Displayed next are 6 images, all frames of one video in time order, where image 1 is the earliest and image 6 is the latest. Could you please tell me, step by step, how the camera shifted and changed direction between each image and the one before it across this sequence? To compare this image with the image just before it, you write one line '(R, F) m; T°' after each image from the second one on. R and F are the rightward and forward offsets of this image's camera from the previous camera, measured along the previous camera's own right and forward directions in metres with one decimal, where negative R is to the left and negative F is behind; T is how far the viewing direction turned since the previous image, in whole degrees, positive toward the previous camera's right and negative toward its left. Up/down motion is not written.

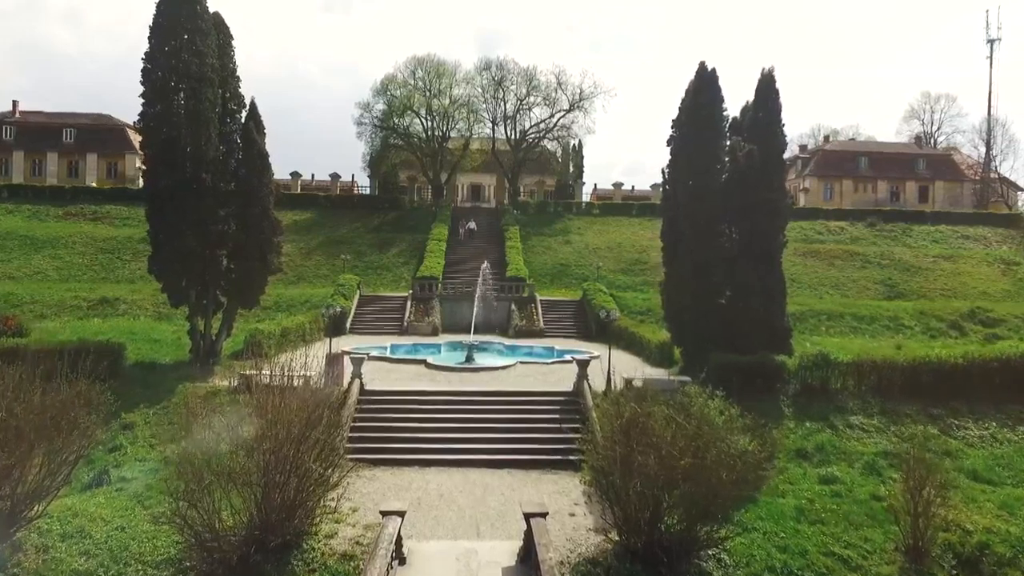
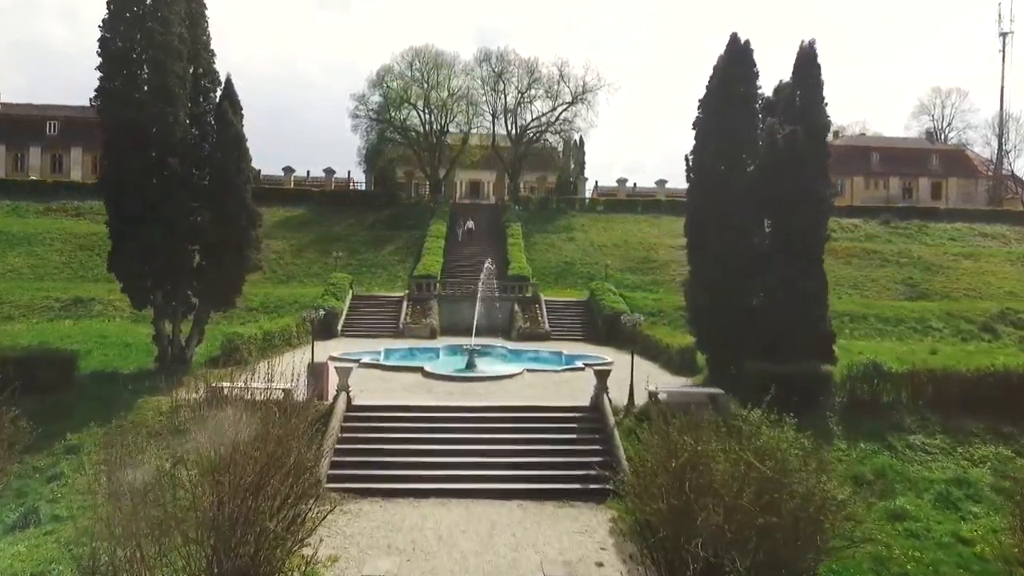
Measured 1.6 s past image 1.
(-0.2, +2.2) m; 0°
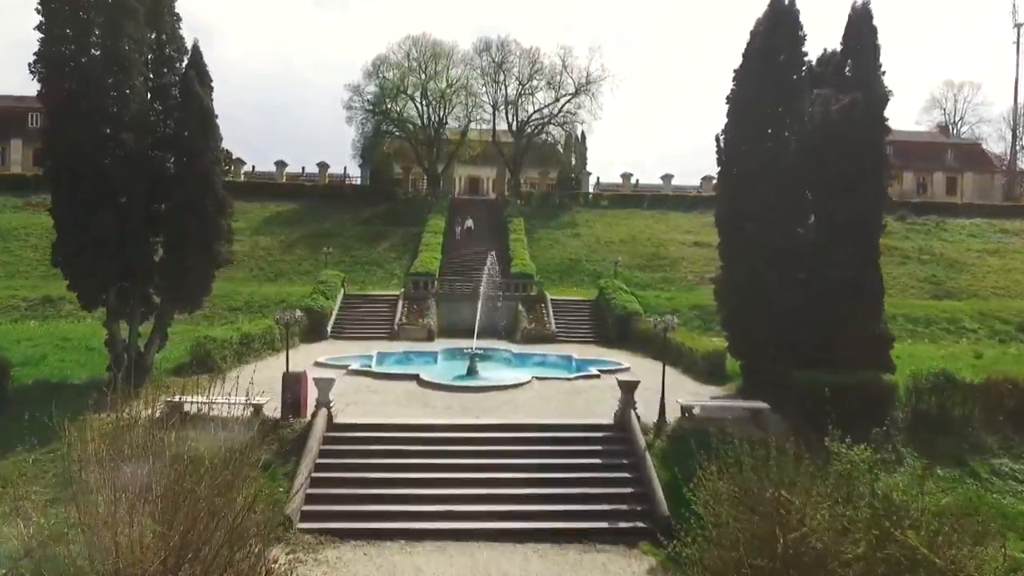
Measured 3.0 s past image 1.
(-0.2, +2.3) m; 0°
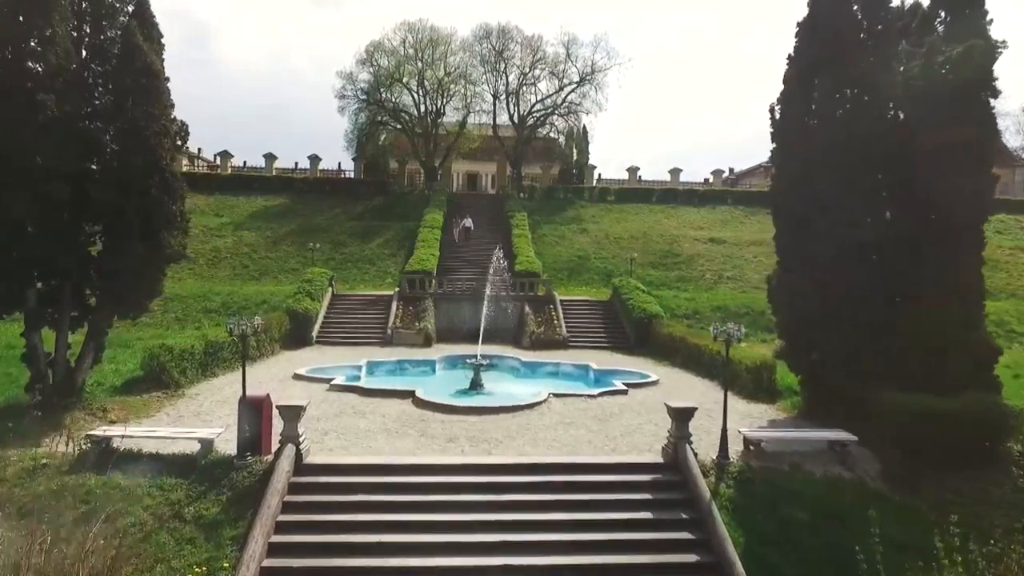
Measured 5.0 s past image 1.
(-0.3, +2.9) m; 0°
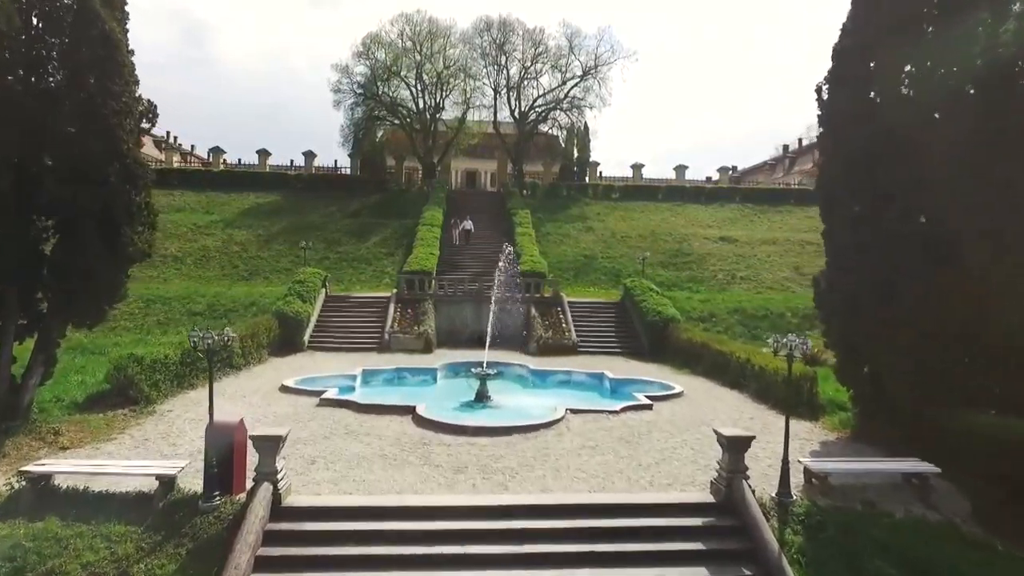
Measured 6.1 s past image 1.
(-0.3, +1.7) m; 0°
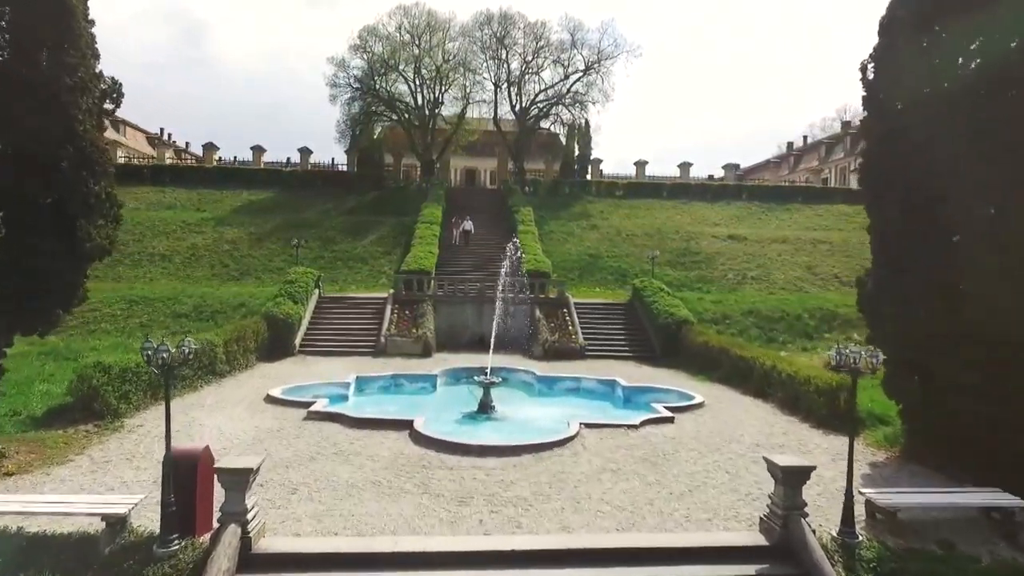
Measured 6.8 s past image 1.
(-0.2, +1.3) m; 0°
